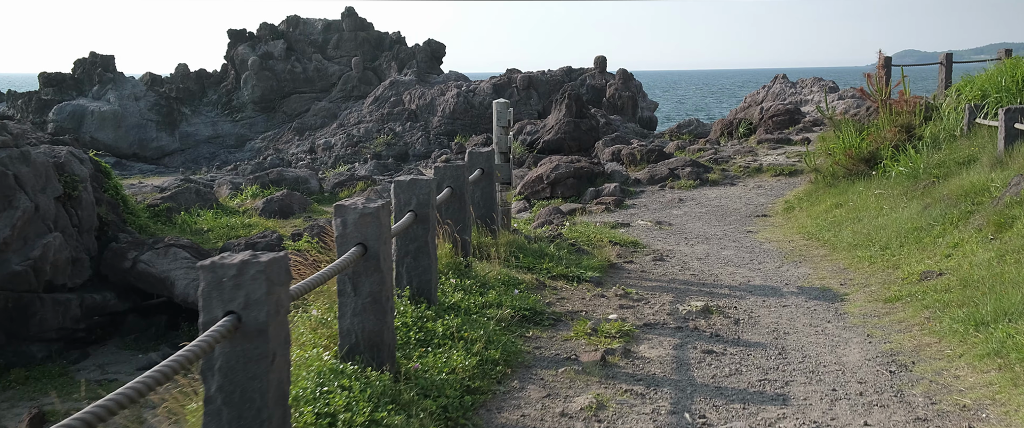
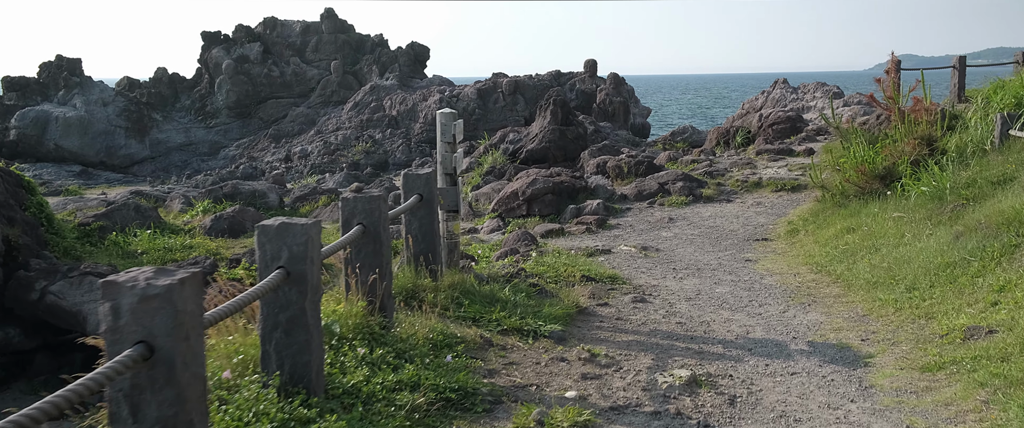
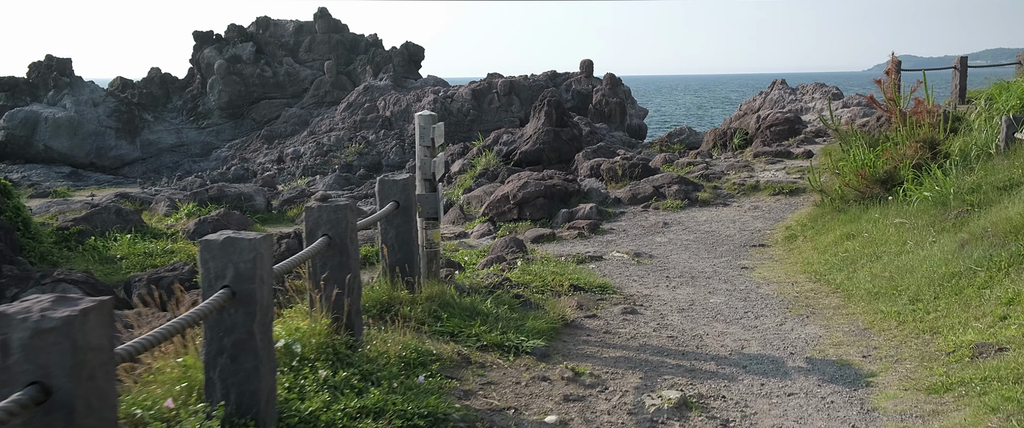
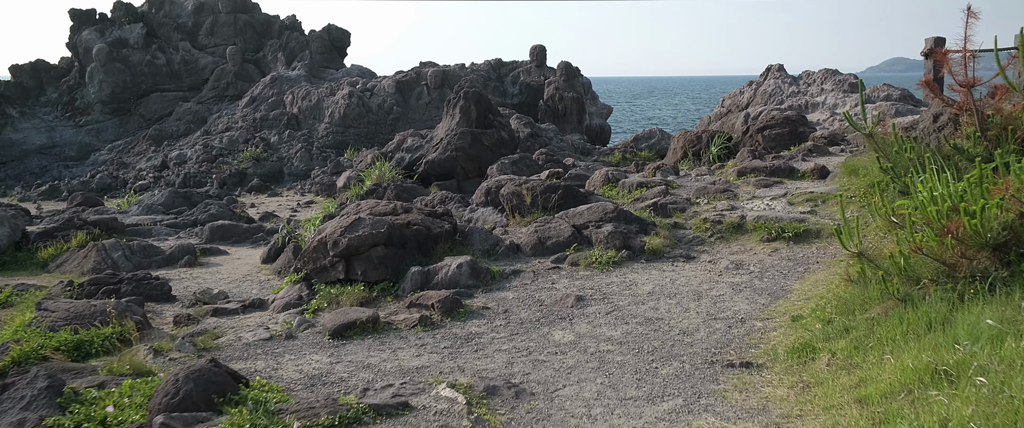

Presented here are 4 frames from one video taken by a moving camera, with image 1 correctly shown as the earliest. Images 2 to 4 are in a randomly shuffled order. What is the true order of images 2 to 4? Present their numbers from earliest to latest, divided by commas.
2, 3, 4
